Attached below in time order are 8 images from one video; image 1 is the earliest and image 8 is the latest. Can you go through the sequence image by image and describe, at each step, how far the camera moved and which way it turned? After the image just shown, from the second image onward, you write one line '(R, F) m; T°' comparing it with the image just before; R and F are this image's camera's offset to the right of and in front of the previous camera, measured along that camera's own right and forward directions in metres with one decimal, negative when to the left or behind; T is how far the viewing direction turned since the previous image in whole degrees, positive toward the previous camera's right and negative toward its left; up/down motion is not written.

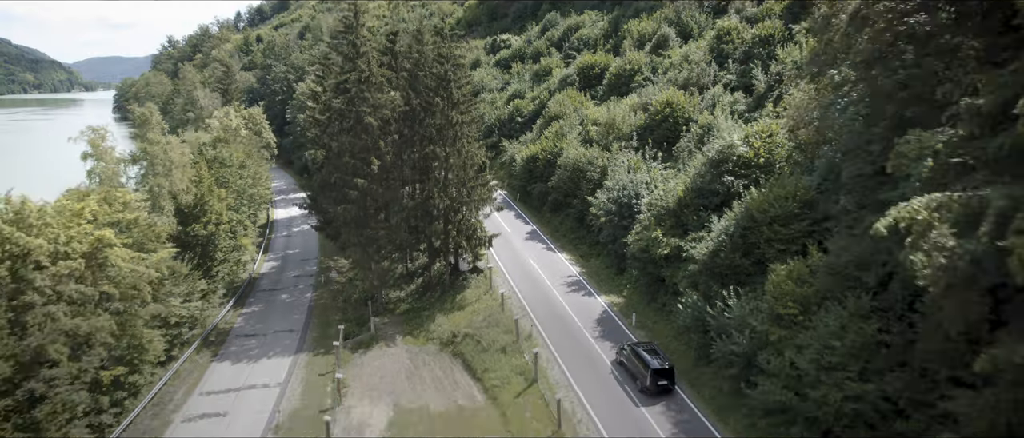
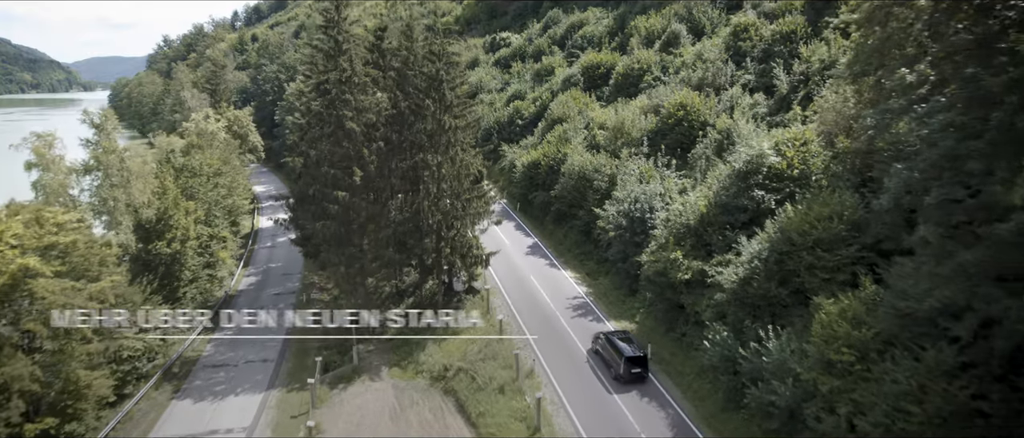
(0.0, +3.1) m; 0°
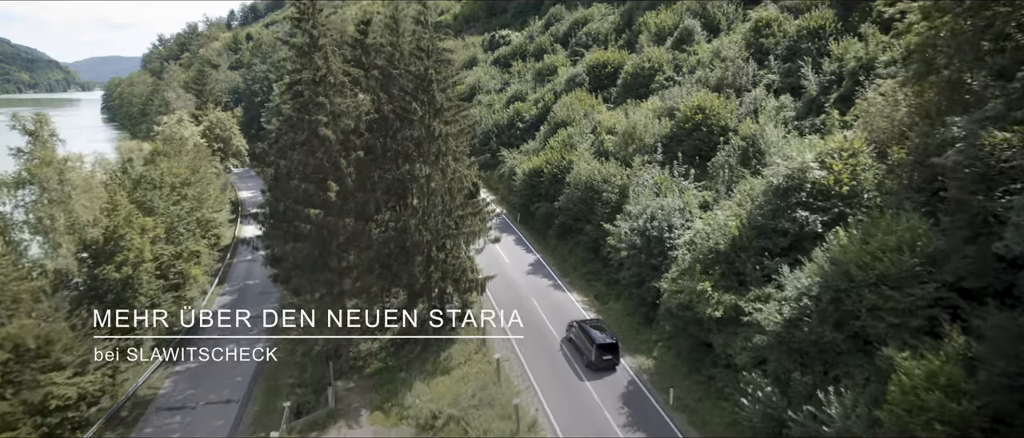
(0.0, +3.3) m; 0°
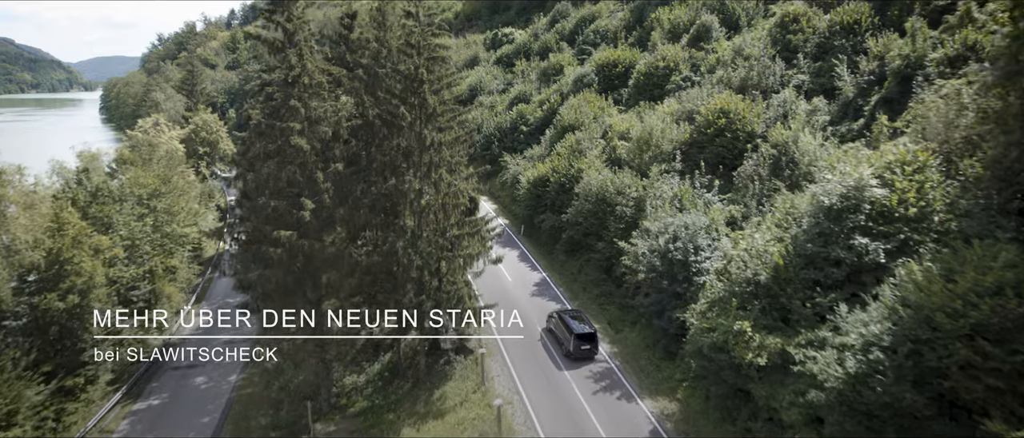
(0.0, +3.0) m; 0°
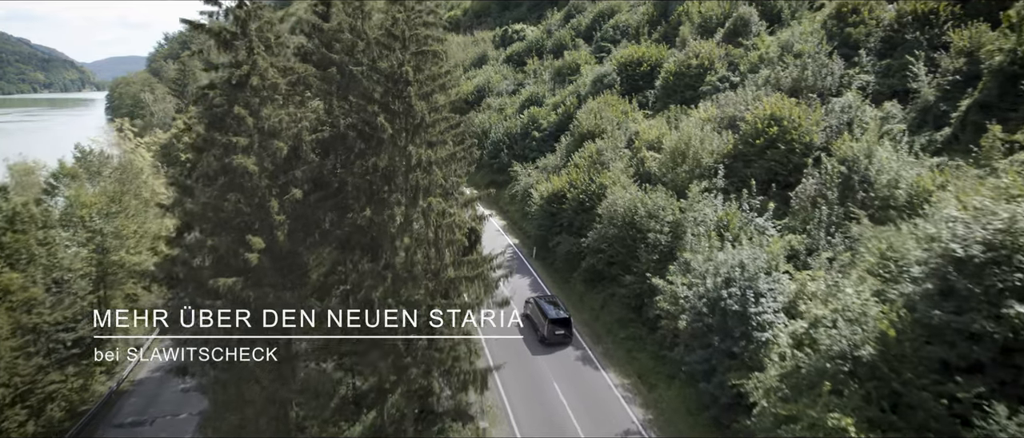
(0.0, +4.5) m; -1°
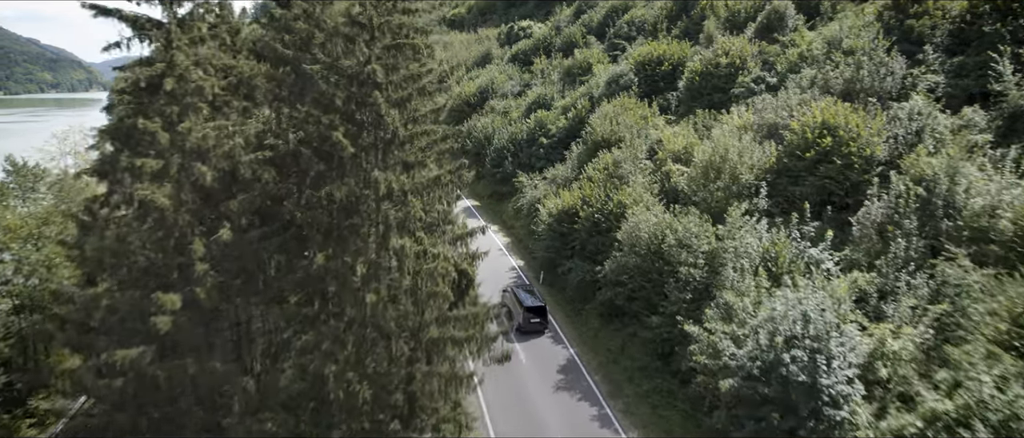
(+0.1, +3.7) m; -1°
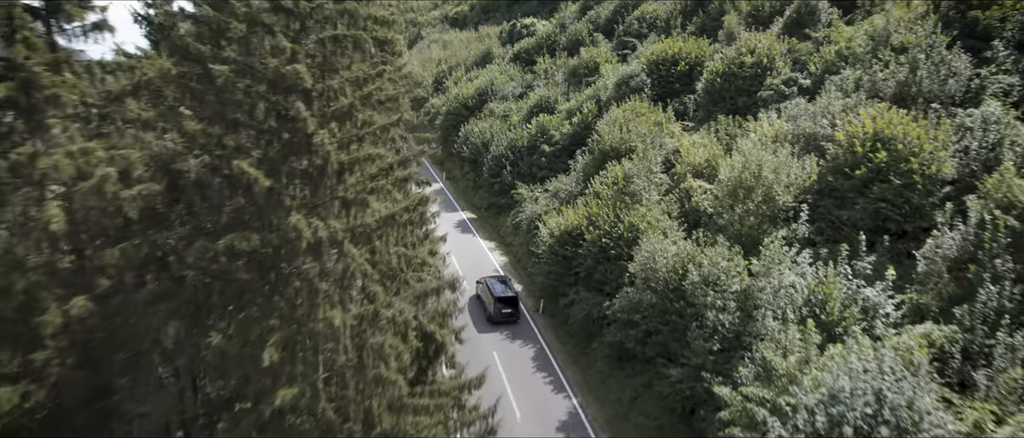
(+0.4, +3.3) m; -1°
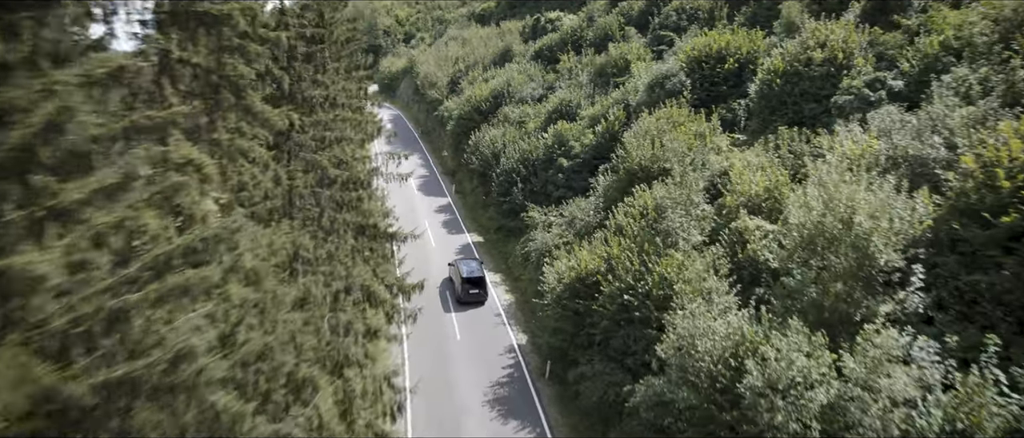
(+1.1, +5.2) m; -3°
